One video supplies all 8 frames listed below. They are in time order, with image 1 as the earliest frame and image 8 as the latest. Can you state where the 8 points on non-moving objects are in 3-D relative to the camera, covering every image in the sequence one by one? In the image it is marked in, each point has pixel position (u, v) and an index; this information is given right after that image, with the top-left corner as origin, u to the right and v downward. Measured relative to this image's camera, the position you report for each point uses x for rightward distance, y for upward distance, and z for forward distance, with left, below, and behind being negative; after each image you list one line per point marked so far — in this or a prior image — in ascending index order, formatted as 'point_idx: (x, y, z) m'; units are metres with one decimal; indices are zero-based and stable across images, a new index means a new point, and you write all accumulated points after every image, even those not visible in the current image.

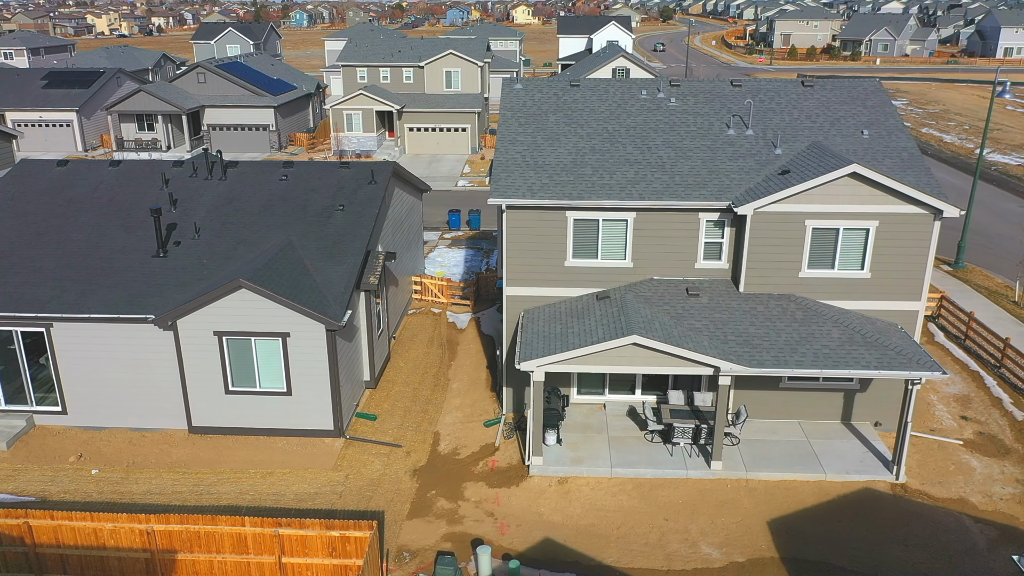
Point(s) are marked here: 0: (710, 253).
0: (+4.6, +0.8, +17.2) m
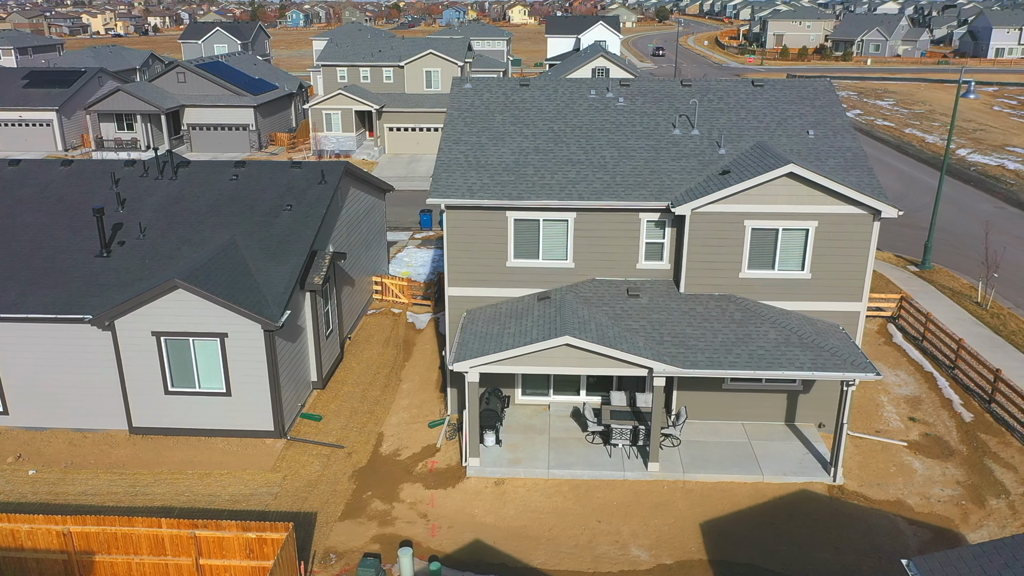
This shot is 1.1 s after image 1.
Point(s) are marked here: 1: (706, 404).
0: (+3.2, +0.8, +17.1) m
1: (+4.6, -2.7, +17.4) m
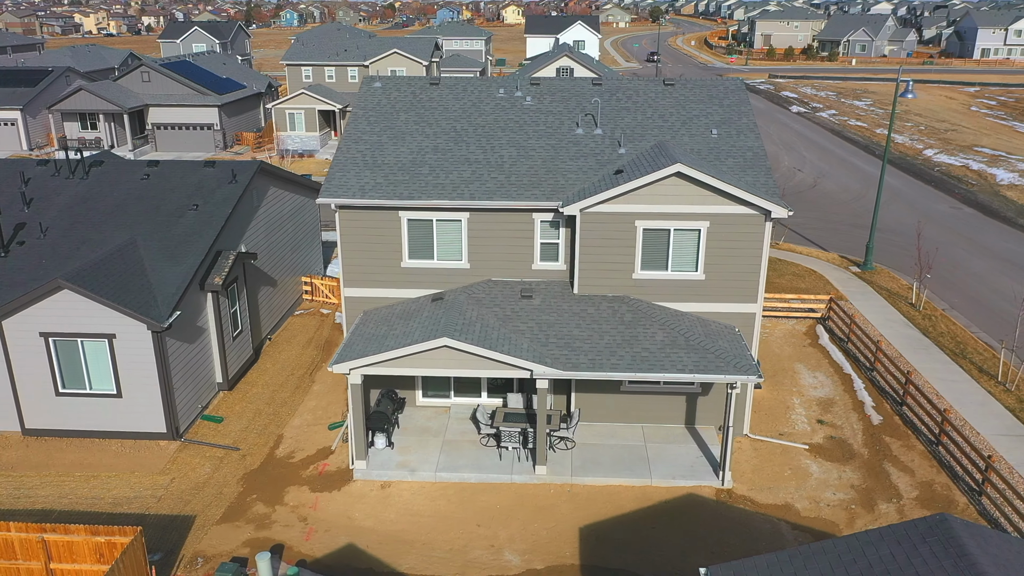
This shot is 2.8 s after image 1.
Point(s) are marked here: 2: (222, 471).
0: (+0.8, +0.8, +16.9) m
1: (+2.2, -2.8, +17.2) m
2: (-6.5, -4.1, +16.6) m
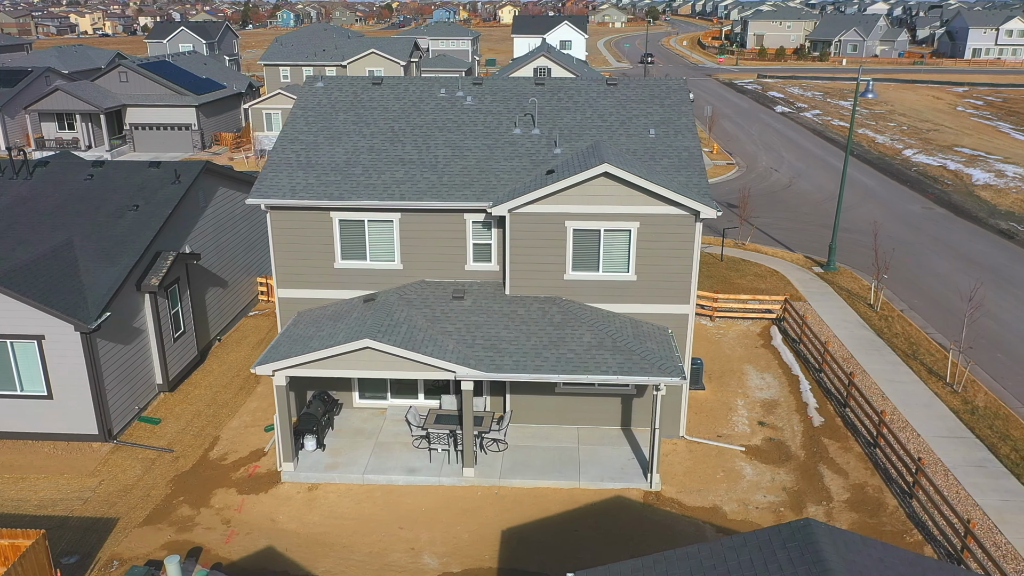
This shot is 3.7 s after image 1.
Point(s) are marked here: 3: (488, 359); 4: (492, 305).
0: (-0.7, +0.8, +16.8) m
1: (+0.6, -2.8, +17.1) m
2: (-8.0, -4.1, +16.5) m
3: (-0.5, -1.4, +14.7) m
4: (-0.4, -0.4, +16.1) m
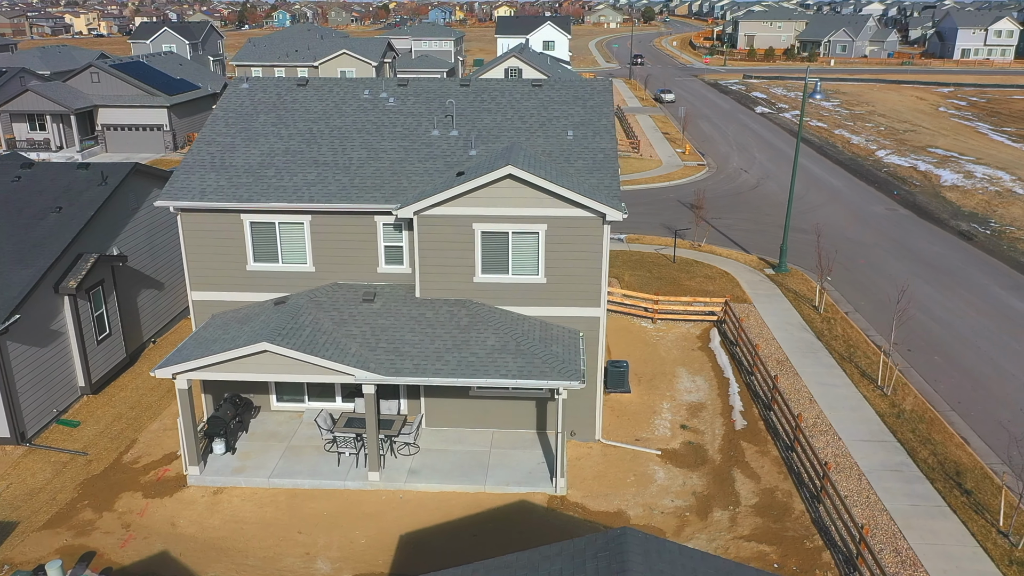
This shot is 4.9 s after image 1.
0: (-2.7, +0.7, +16.7) m
1: (-1.3, -2.8, +17.0) m
2: (-10.0, -4.2, +16.4) m
3: (-2.5, -1.5, +14.7) m
4: (-2.4, -0.4, +16.0) m
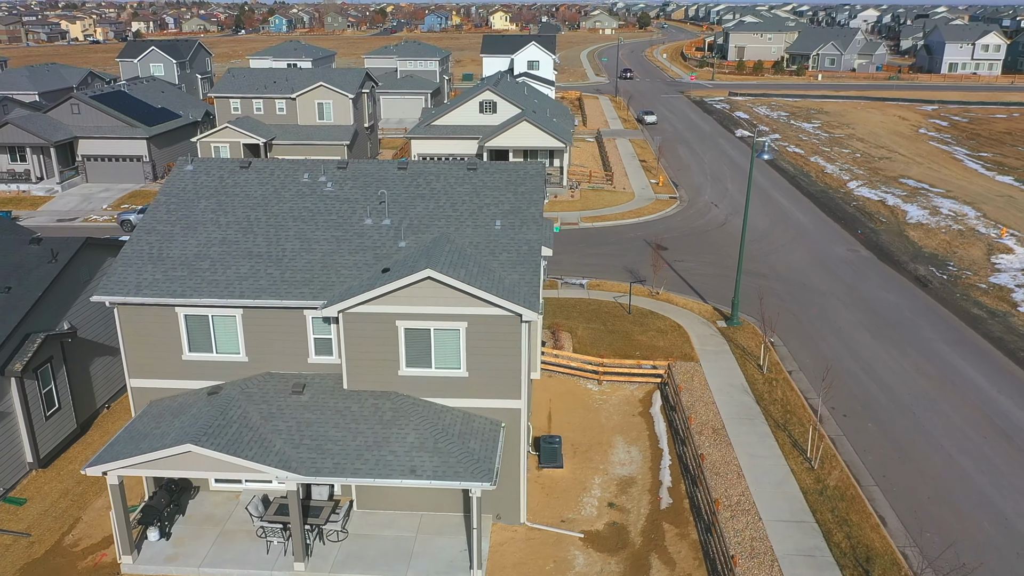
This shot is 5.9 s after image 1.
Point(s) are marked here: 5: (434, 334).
0: (-4.4, -1.4, +17.2) m
1: (-3.1, -4.9, +17.6) m
2: (-11.7, -6.3, +17.0) m
3: (-4.2, -3.6, +15.2) m
4: (-4.1, -2.5, +16.6) m
5: (-1.7, -1.0, +16.3) m
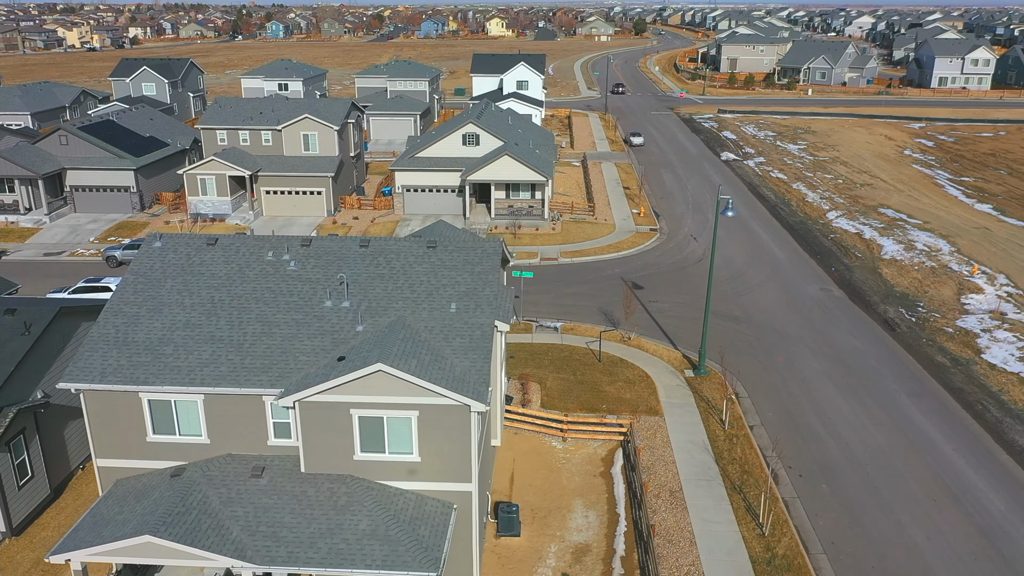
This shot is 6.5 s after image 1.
0: (-5.6, -3.4, +17.9) m
1: (-4.2, -7.0, +18.2) m
2: (-12.9, -8.3, +17.6) m
3: (-5.3, -5.6, +15.8) m
4: (-5.3, -4.6, +17.2) m
5: (-2.9, -3.1, +16.9) m
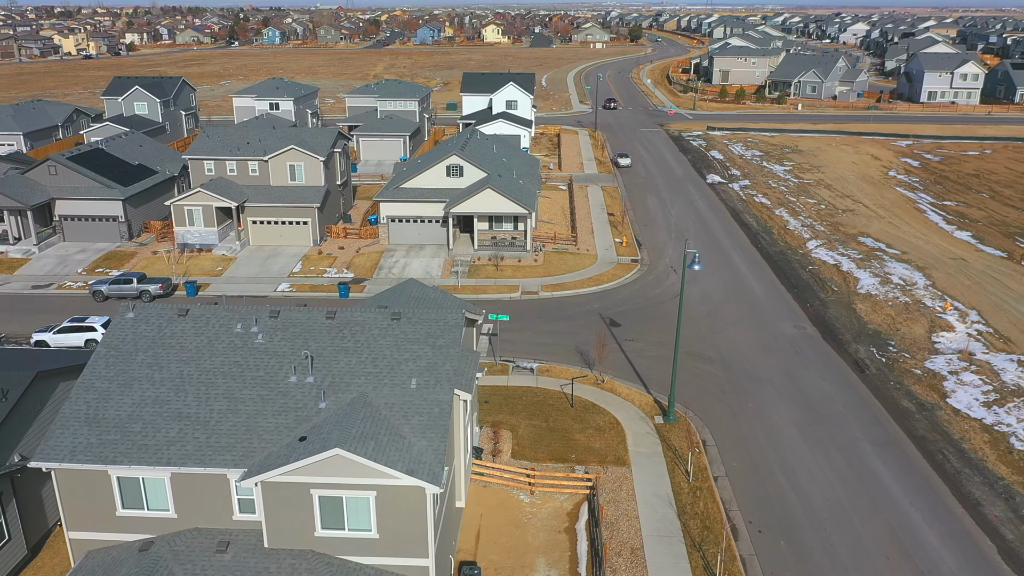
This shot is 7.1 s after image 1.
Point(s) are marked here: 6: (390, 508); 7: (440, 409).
0: (-6.7, -5.4, +18.5) m
1: (-5.3, -9.0, +18.8) m
2: (-14.0, -10.3, +18.2) m
3: (-6.4, -7.6, +16.5) m
4: (-6.3, -6.6, +17.9) m
5: (-3.9, -5.1, +17.5) m
6: (-2.9, -5.3, +17.5) m
7: (-1.8, -3.1, +18.7) m
